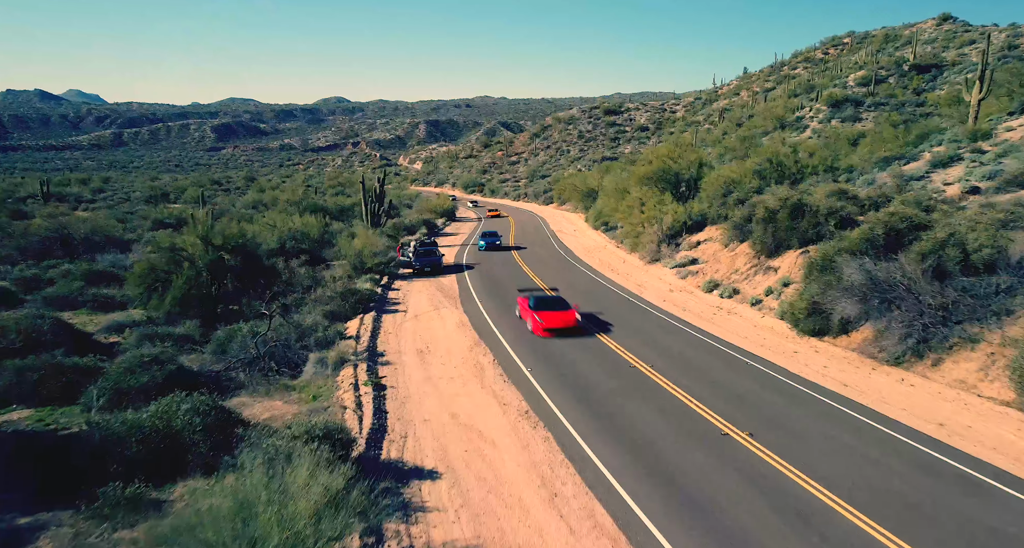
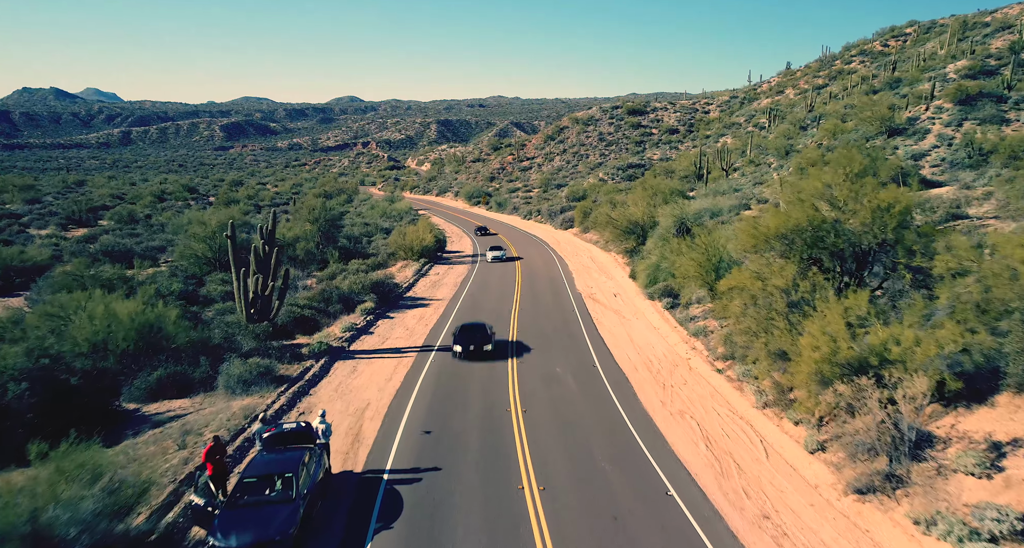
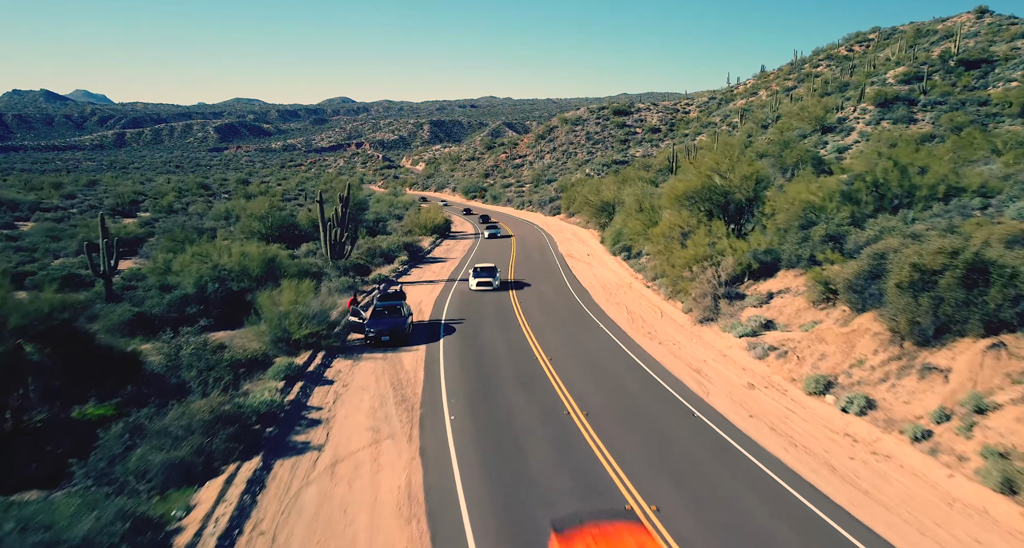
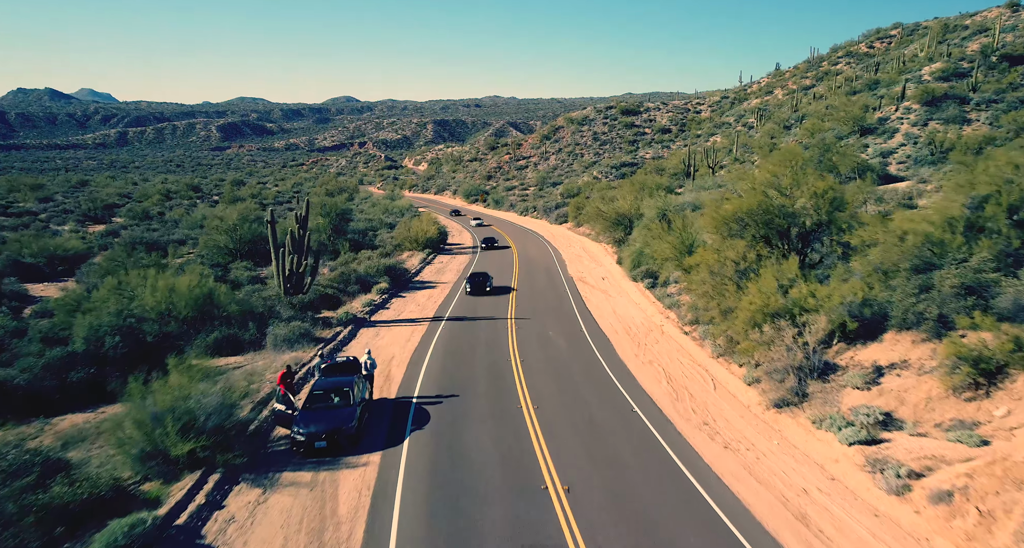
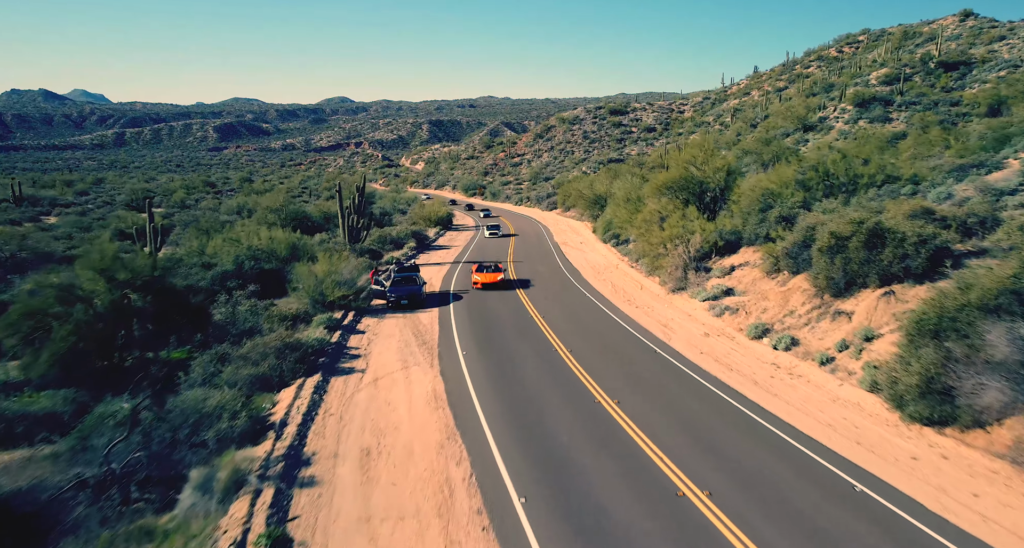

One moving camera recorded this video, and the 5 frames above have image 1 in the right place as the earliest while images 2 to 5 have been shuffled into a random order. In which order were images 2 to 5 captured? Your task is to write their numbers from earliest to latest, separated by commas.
5, 3, 4, 2
